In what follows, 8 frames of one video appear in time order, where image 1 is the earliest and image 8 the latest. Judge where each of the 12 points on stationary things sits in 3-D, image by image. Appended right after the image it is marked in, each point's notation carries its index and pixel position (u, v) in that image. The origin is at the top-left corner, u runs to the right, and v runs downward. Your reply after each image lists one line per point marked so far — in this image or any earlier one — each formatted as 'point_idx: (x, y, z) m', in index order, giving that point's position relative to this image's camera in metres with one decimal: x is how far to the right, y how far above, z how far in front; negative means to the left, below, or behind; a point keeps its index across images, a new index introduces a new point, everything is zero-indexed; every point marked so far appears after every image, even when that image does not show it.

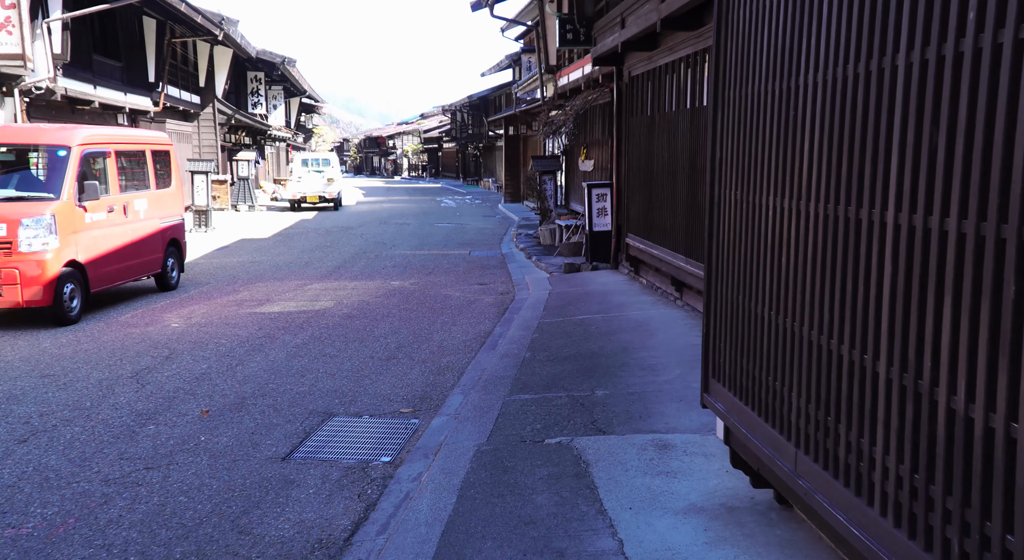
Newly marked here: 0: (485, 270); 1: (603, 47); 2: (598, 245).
0: (-0.4, +0.2, +14.1) m
1: (+1.2, +3.0, +11.2) m
2: (+1.3, +0.5, +12.8) m
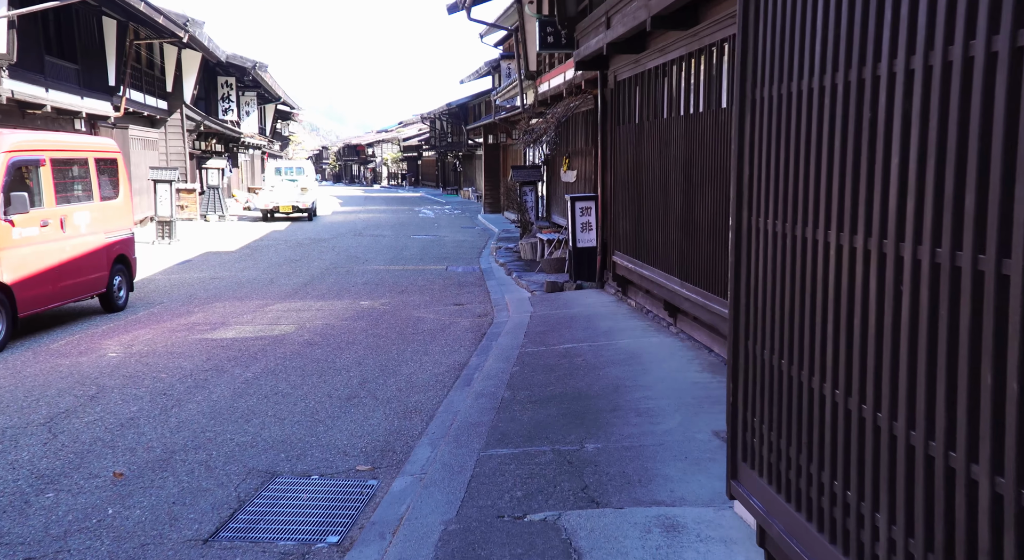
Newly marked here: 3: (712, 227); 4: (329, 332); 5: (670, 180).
0: (-0.8, -0.1, +13.2) m
1: (+0.9, +2.8, +10.4) m
2: (+1.0, +0.2, +12.0) m
3: (+1.6, +0.4, +6.7) m
4: (-2.0, -0.6, +9.2) m
5: (+1.5, +0.9, +8.0) m
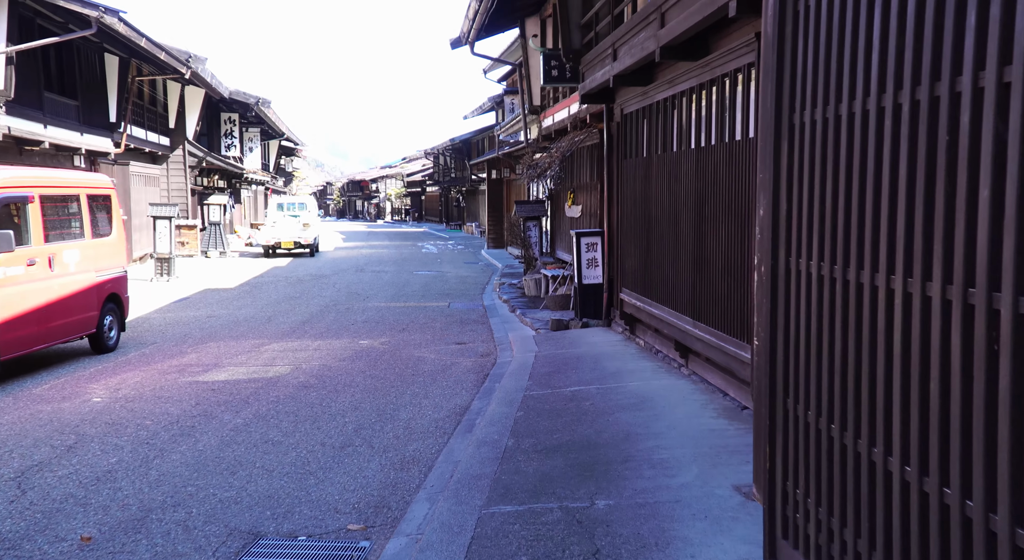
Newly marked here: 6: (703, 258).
0: (-0.7, -0.7, +12.9) m
1: (+1.0, +2.3, +10.2) m
2: (+1.0, -0.3, +11.6) m
3: (+1.6, +0.1, +6.4) m
4: (-1.9, -1.0, +8.9) m
5: (+1.5, +0.6, +7.7) m
6: (+1.6, +0.2, +7.0) m
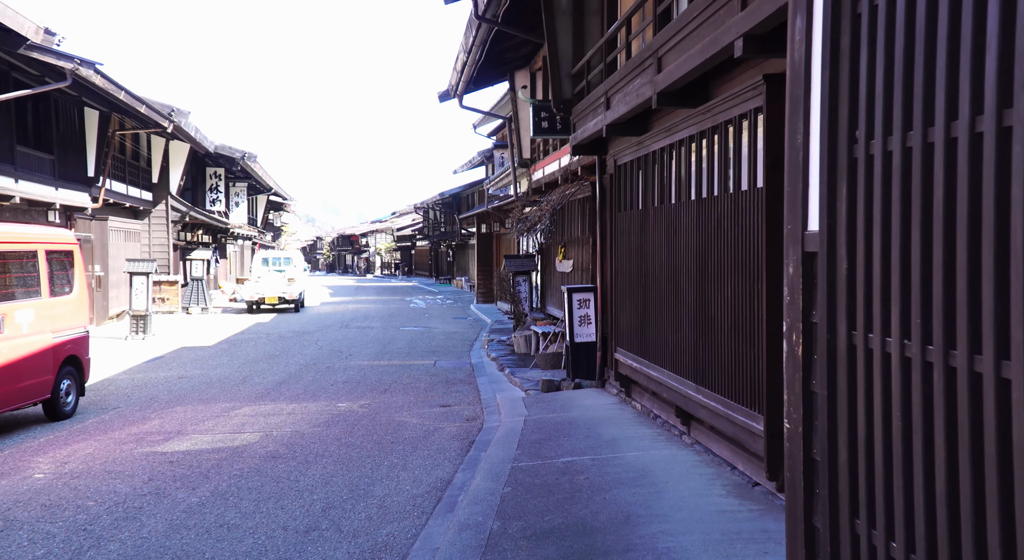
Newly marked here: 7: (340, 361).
0: (-0.9, -1.5, +12.2) m
1: (+0.8, +1.7, +9.7) m
2: (+0.9, -1.0, +11.0) m
3: (+1.5, -0.3, +5.8) m
4: (-2.0, -1.5, +8.2) m
5: (+1.4, +0.1, +7.1) m
6: (+1.4, -0.3, +6.4) m
7: (-3.0, -1.4, +15.0) m
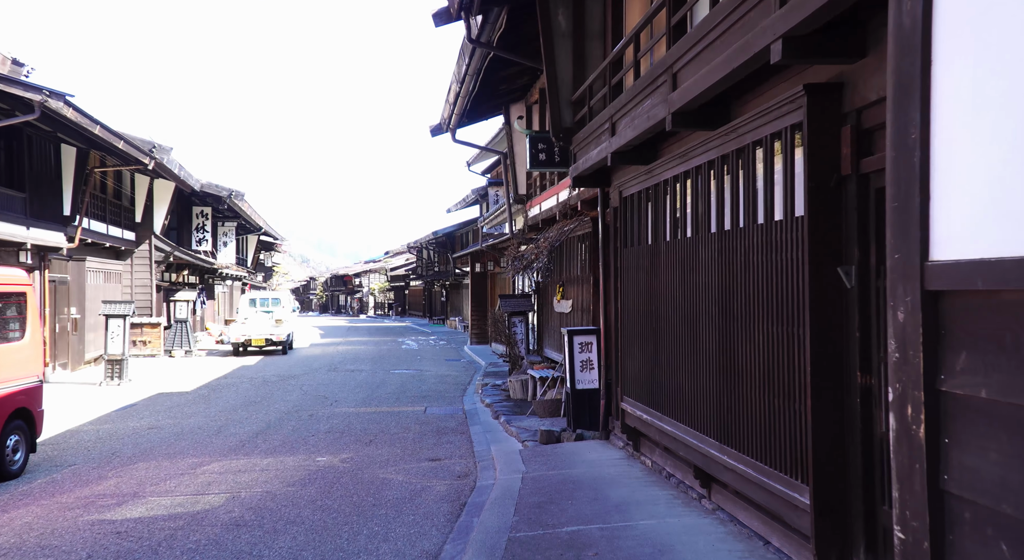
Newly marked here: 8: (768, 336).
0: (-0.9, -2.0, +11.3) m
1: (+0.8, +1.2, +9.0) m
2: (+0.8, -1.5, +10.2) m
3: (+1.5, -0.6, +5.0) m
4: (-2.1, -1.9, +7.3) m
5: (+1.4, -0.2, +6.3) m
6: (+1.4, -0.6, +5.6) m
7: (-3.1, -2.1, +14.1) m
8: (+1.5, -0.3, +5.1) m
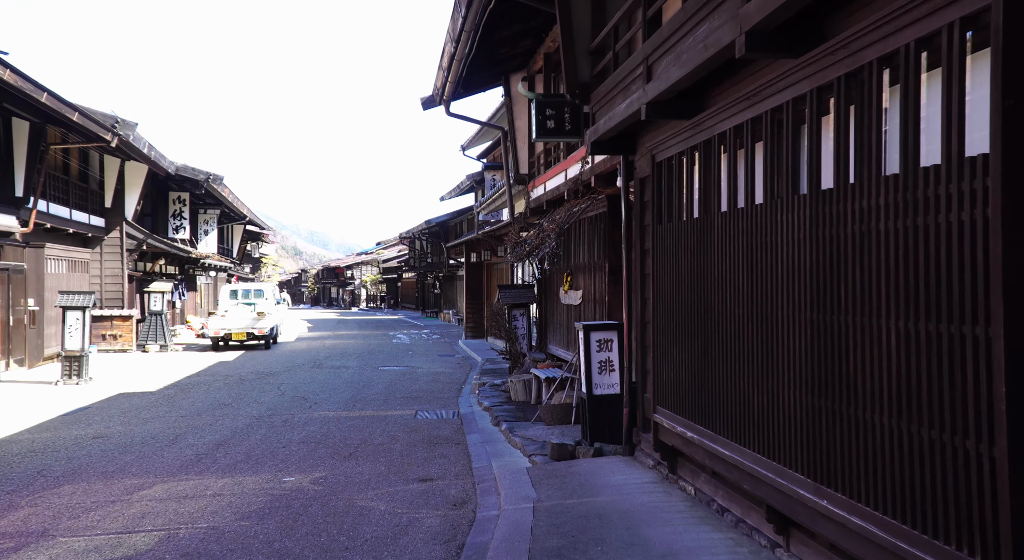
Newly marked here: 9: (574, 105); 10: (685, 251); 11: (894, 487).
0: (-0.9, -1.9, +9.8) m
1: (+0.8, +1.4, +7.4) m
2: (+0.9, -1.3, +8.6) m
3: (+1.6, -0.5, +3.4) m
4: (-2.0, -1.8, +5.7) m
5: (+1.4, -0.1, +4.7) m
6: (+1.5, -0.4, +4.0) m
7: (-3.0, -1.9, +12.5) m
8: (+1.6, -0.2, +3.5) m
9: (+0.8, +2.1, +10.6) m
10: (+1.3, +0.2, +6.3) m
11: (+1.6, -0.9, +3.6) m
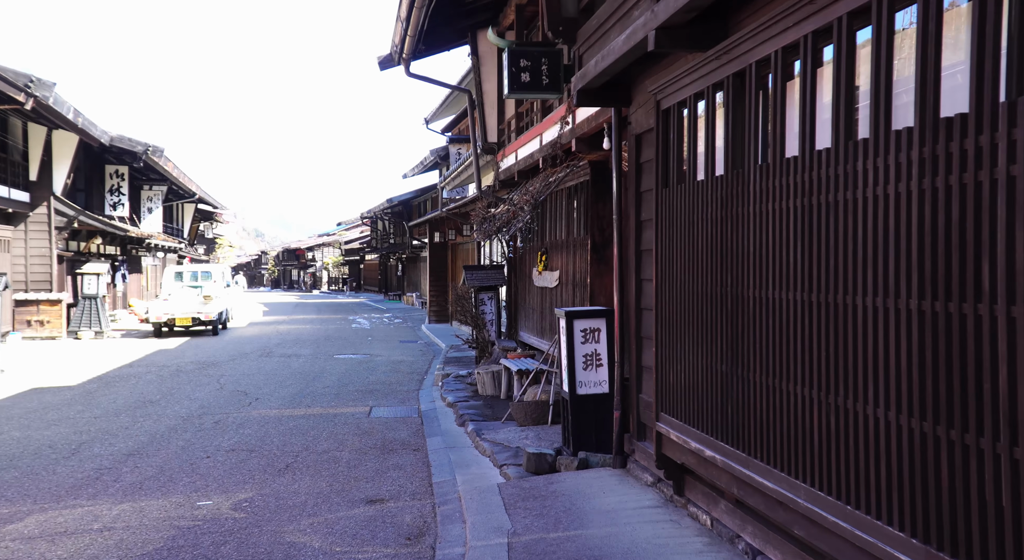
0: (-1.2, -1.7, +8.3) m
1: (+0.6, +1.5, +5.9) m
2: (+0.6, -1.2, +7.2) m
3: (+1.5, -0.4, +2.0) m
4: (-2.1, -1.6, +4.2) m
5: (+1.3, 0.0, +3.3) m
6: (+1.4, -0.4, +2.6) m
7: (-3.4, -1.6, +11.0) m
8: (+1.5, -0.1, +2.1) m
9: (+0.4, +2.4, +9.1) m
10: (+1.1, +0.4, +4.9) m
11: (+1.5, -0.8, +2.3) m
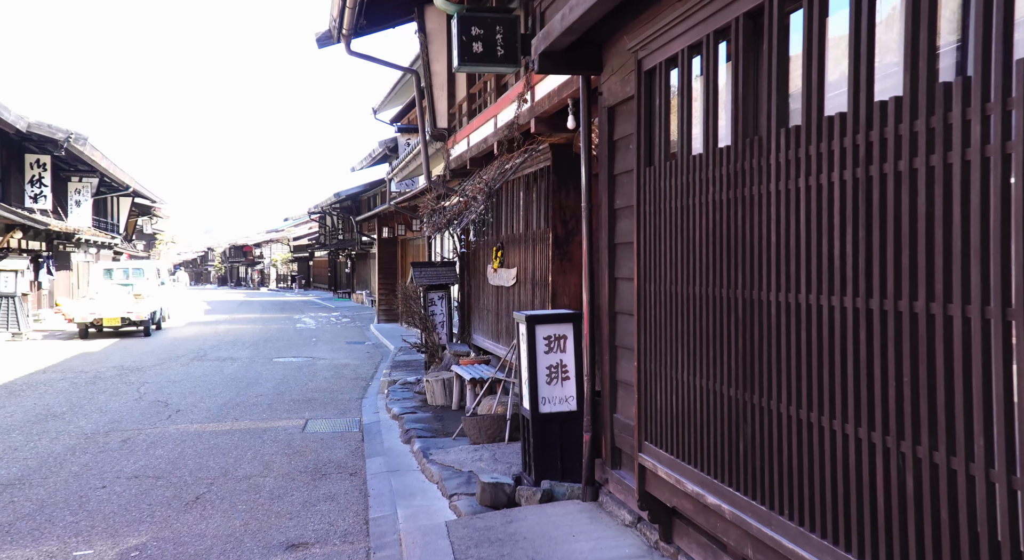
0: (-1.6, -1.7, +7.1) m
1: (+0.4, +1.5, +4.9) m
2: (+0.3, -1.2, +6.1) m
3: (+1.5, -0.4, +1.0) m
4: (-2.3, -1.6, +3.0) m
5: (+1.2, 0.0, +2.3) m
6: (+1.3, -0.4, +1.6) m
7: (-4.0, -1.6, +9.7) m
8: (+1.4, -0.1, +1.1) m
9: (0.0, +2.4, +8.0) m
10: (+0.9, +0.4, +3.8) m
11: (+1.4, -0.8, +1.2) m
